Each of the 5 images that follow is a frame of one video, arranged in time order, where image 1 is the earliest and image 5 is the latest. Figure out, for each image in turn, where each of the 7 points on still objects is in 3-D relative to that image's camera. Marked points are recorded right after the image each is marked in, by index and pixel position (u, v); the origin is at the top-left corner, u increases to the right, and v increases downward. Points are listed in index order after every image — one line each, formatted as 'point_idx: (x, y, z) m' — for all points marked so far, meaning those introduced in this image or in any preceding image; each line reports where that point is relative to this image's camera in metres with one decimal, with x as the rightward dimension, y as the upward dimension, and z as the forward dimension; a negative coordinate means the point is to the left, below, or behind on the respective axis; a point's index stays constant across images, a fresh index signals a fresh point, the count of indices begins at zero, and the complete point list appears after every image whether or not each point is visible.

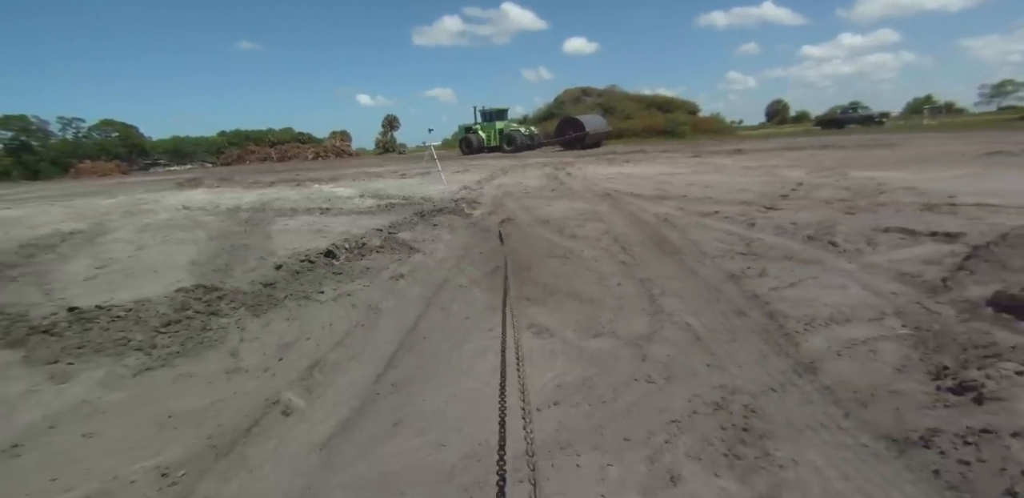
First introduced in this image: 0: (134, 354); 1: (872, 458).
0: (-3.0, -0.9, +4.0) m
1: (+1.7, -1.0, +2.3) m
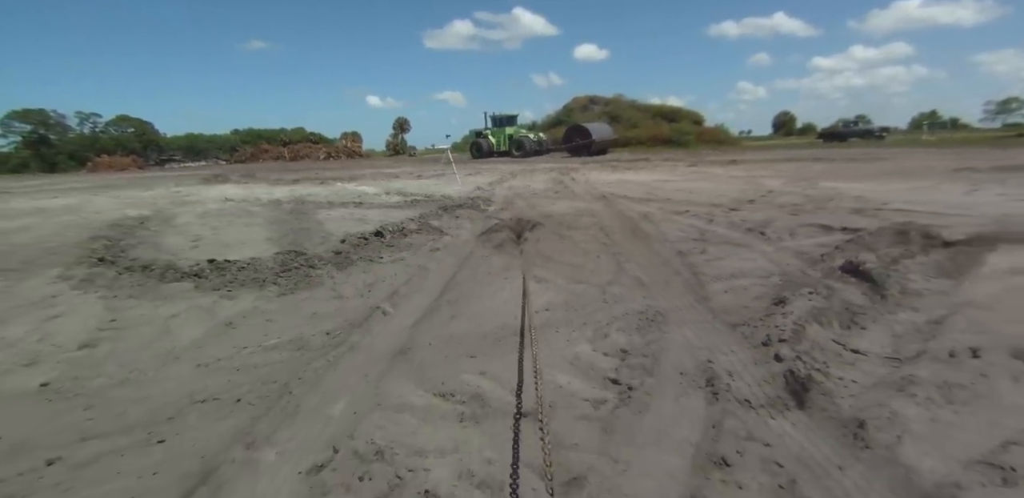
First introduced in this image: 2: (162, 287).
0: (-2.9, -0.5, +6.0) m
1: (+1.8, -0.7, +4.3) m
2: (-4.4, -0.5, +6.2) m
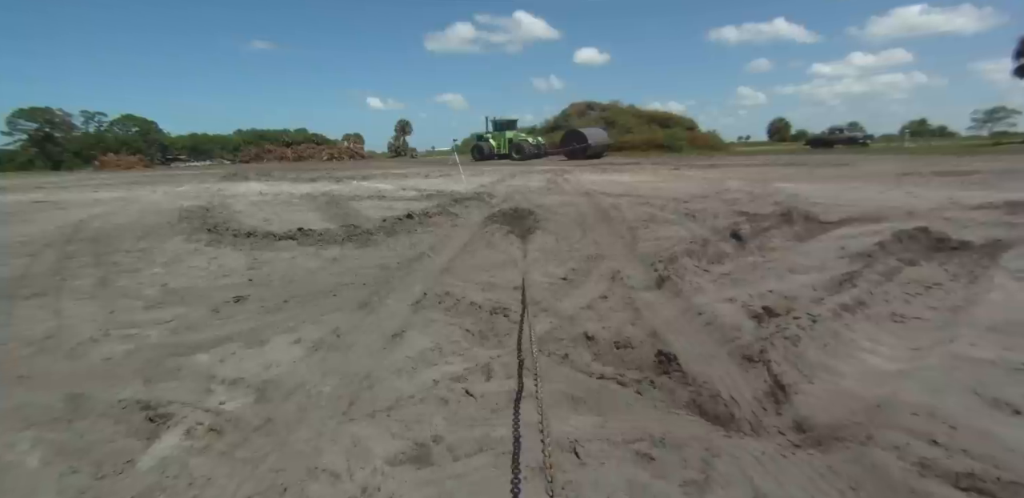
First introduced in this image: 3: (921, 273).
0: (-3.0, +0.1, +8.9) m
1: (+1.7, -0.2, +7.2) m
2: (-4.4, +0.1, +9.1) m
3: (+5.1, -0.3, +6.1) m
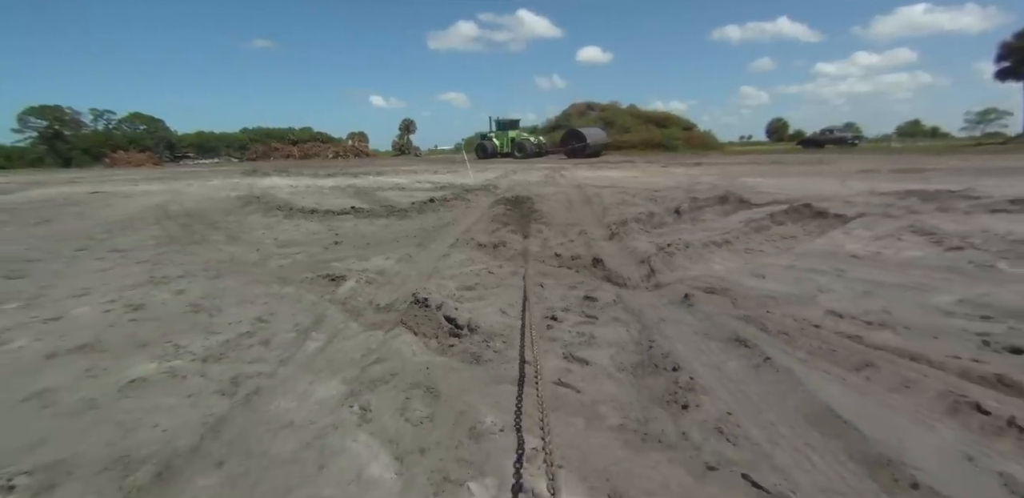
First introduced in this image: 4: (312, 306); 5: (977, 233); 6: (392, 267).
0: (-2.9, +0.8, +12.0) m
1: (+1.8, +0.5, +10.3) m
2: (-4.4, +0.8, +12.2) m
3: (+5.2, +0.3, +9.2) m
4: (-2.2, -0.6, +5.3) m
5: (+8.0, +0.3, +8.4) m
6: (-1.7, -0.3, +7.0) m
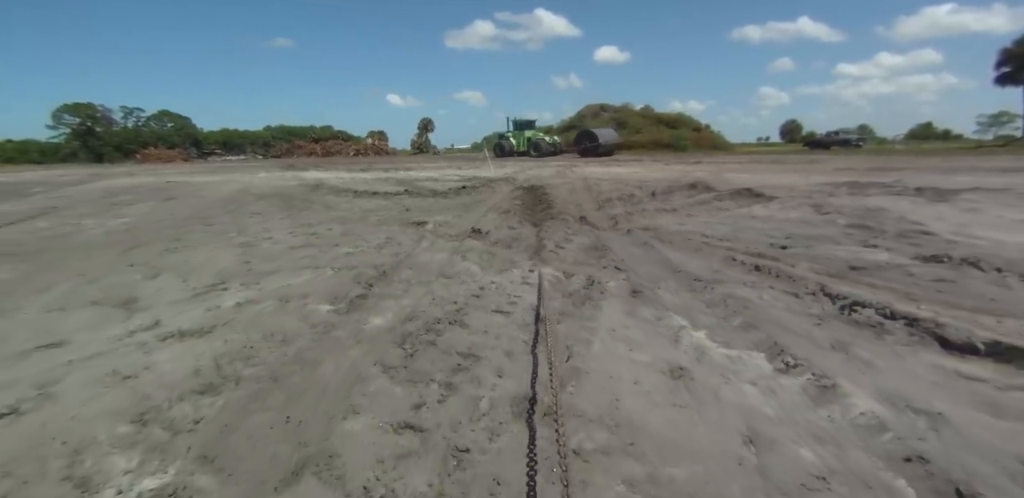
0: (-2.4, +1.7, +16.0) m
1: (+2.2, +1.4, +14.2) m
2: (-3.9, +1.8, +16.3) m
3: (+5.6, +1.2, +13.0) m
4: (-1.9, +0.3, +9.3) m
5: (+8.4, +1.1, +12.1) m
6: (-1.4, +0.7, +11.0) m
